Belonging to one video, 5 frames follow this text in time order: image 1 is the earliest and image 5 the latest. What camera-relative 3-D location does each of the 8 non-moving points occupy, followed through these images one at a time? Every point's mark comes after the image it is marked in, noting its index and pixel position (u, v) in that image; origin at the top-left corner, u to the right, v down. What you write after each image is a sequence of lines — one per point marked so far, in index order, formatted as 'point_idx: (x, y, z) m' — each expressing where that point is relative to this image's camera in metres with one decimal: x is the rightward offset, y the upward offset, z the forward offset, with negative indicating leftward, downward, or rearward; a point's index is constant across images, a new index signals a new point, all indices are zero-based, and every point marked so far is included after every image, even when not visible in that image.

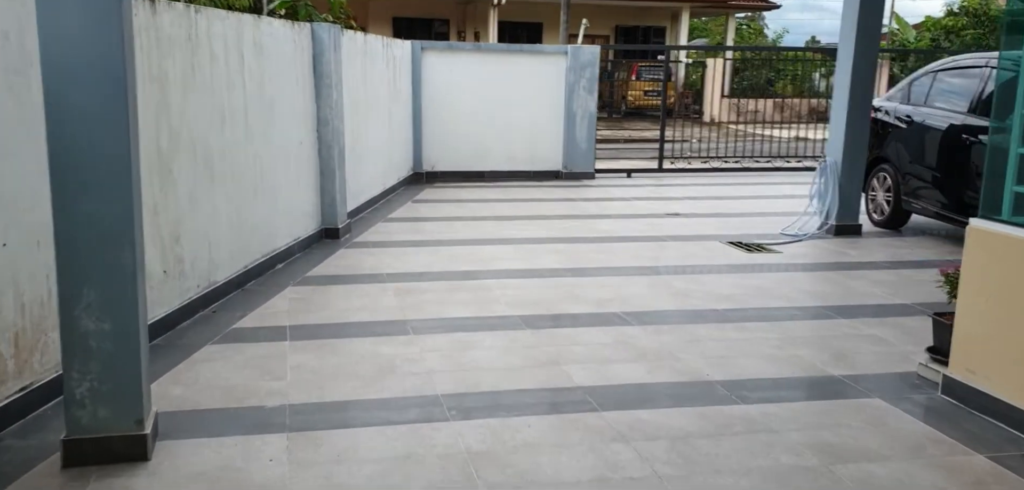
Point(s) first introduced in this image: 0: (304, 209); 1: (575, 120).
0: (-1.7, +0.3, +7.5) m
1: (+0.8, +1.7, +12.3) m
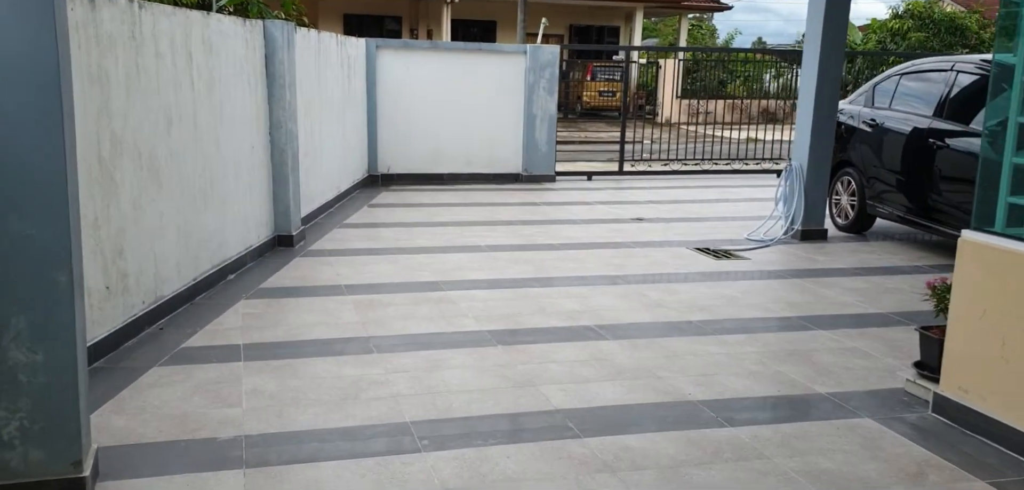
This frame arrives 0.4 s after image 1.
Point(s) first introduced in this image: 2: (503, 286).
0: (-2.0, +0.2, +7.2) m
1: (+0.3, +1.6, +12.0) m
2: (-0.1, -0.3, +6.4) m
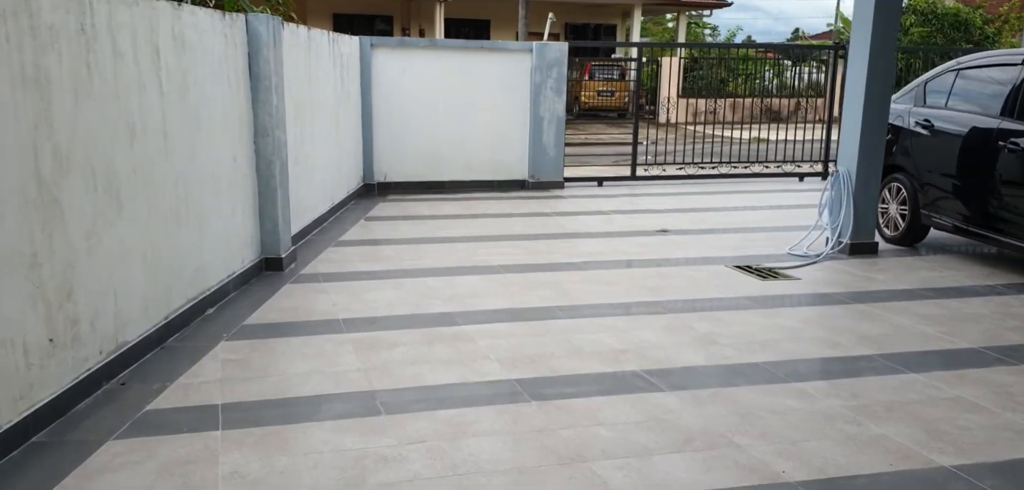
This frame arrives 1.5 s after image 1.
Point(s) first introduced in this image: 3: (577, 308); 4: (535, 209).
0: (-1.9, 0.0, +6.2) m
1: (+0.4, +1.5, +11.2) m
2: (+0.1, -0.4, +5.5) m
3: (+0.4, -0.4, +5.8) m
4: (+0.3, +0.4, +9.9) m
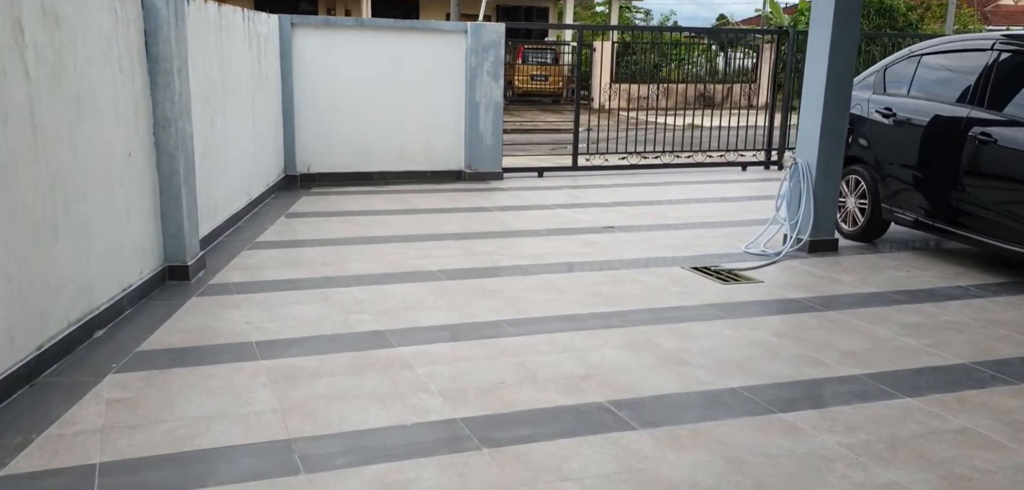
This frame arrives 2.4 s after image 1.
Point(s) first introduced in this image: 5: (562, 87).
0: (-2.2, 0.0, +5.4) m
1: (-0.4, +1.5, +10.4) m
2: (-0.2, -0.5, +4.9) m
3: (+0.1, -0.4, +5.1) m
4: (-0.4, +0.4, +9.2) m
5: (+0.7, +2.2, +12.7) m
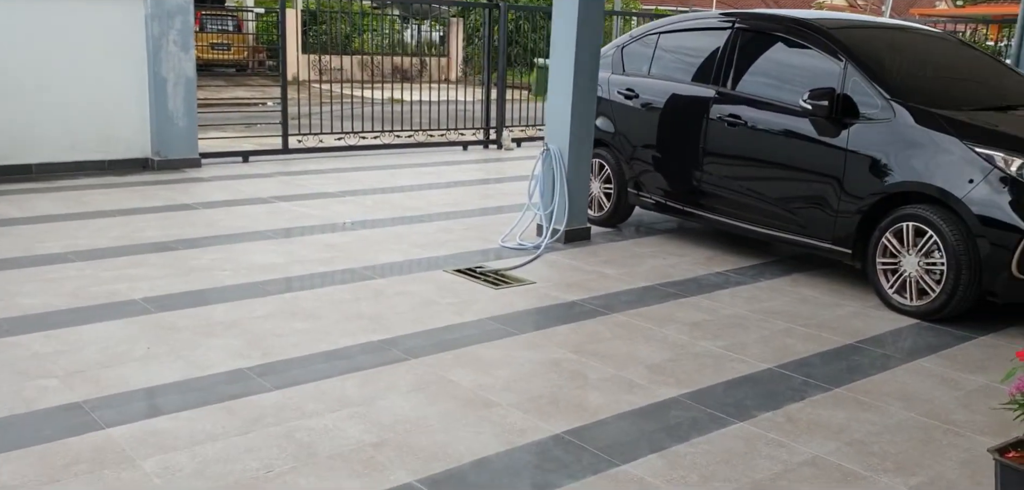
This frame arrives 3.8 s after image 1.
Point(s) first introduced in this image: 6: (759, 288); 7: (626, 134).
0: (-3.3, -0.2, +3.5) m
1: (-3.3, +1.5, +8.8) m
2: (-1.2, -0.6, +3.7) m
3: (-1.0, -0.5, +4.0) m
4: (-2.9, +0.4, +7.7) m
5: (-3.1, +2.3, +11.3) m
6: (+1.6, -0.3, +5.8) m
7: (+0.9, +0.9, +7.4) m
